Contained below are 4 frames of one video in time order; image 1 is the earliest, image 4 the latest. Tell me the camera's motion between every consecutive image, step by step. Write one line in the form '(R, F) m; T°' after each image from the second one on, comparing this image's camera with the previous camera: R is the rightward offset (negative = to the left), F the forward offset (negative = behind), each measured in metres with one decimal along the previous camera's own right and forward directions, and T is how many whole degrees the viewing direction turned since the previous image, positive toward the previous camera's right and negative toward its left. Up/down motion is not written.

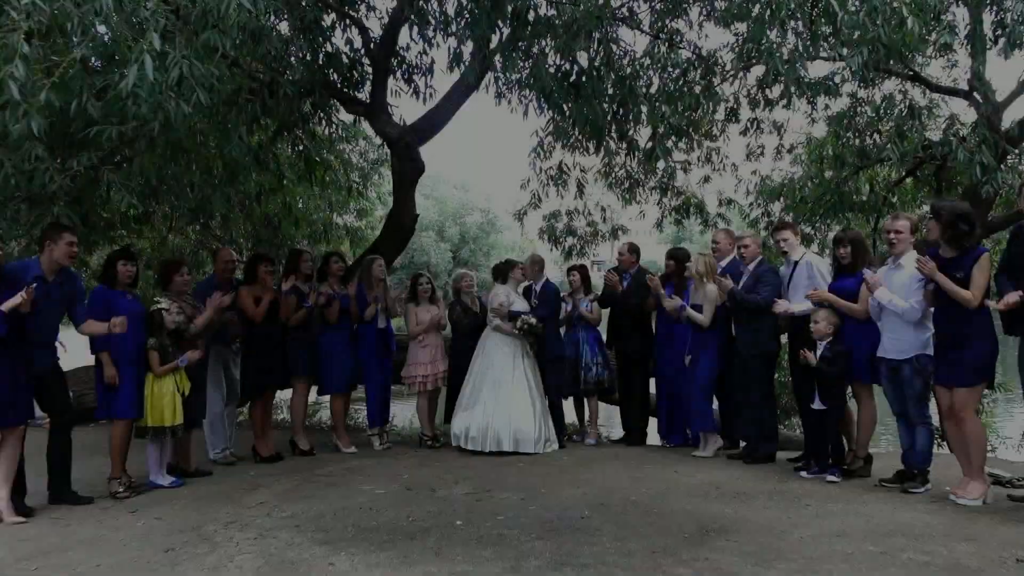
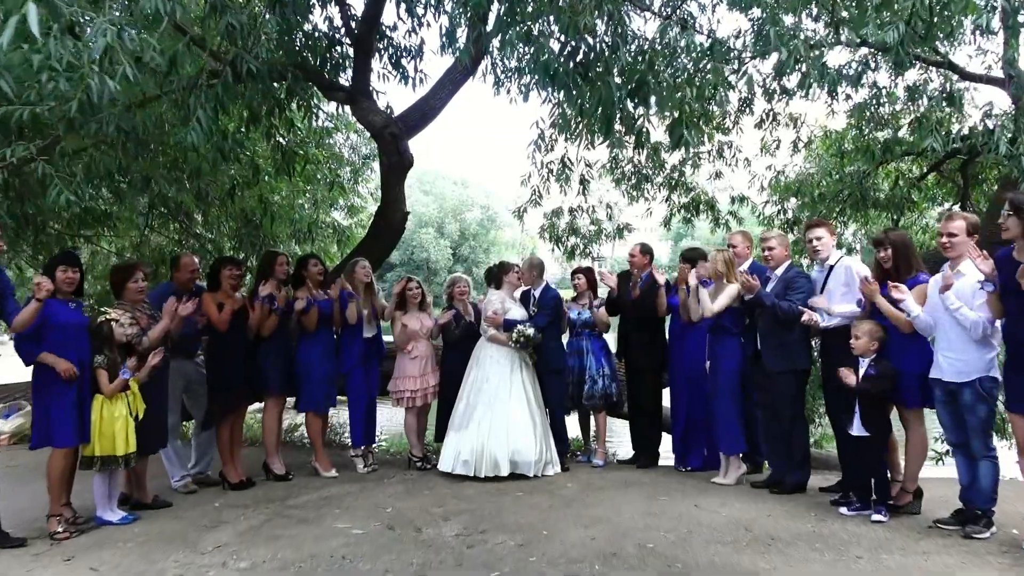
(0.0, +0.6) m; 0°
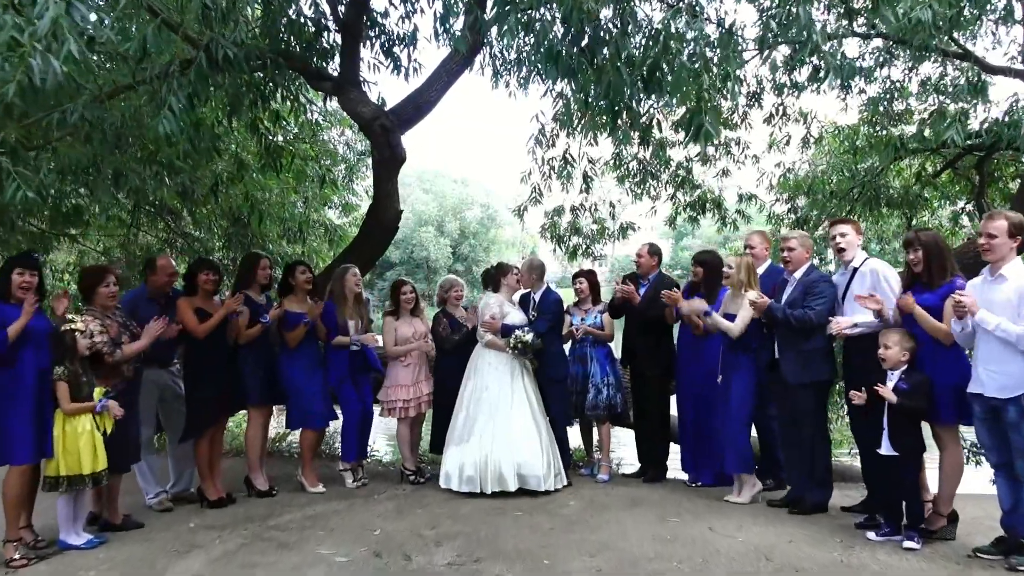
(0.0, +0.4) m; 0°
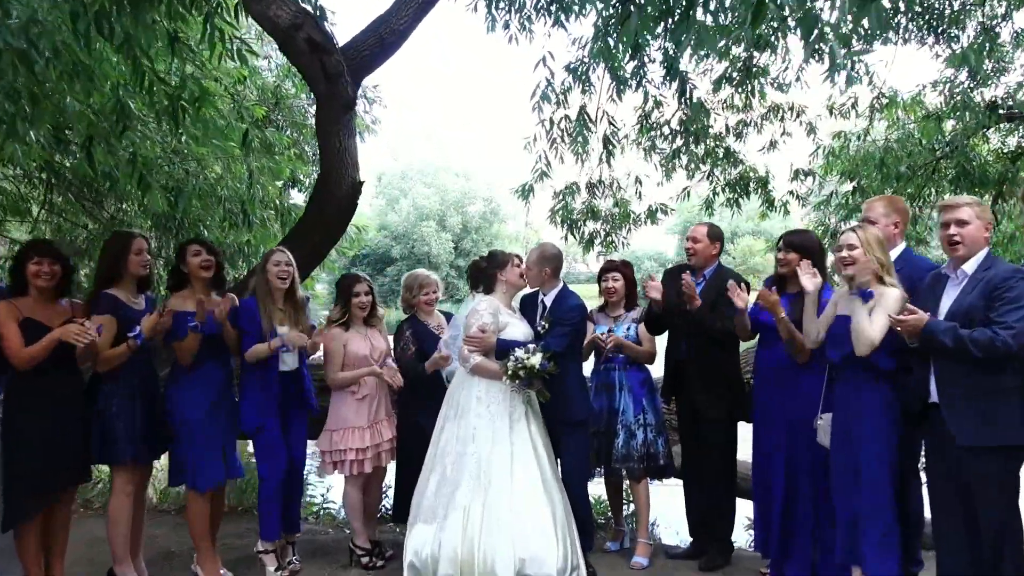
(0.0, +1.8) m; 0°
